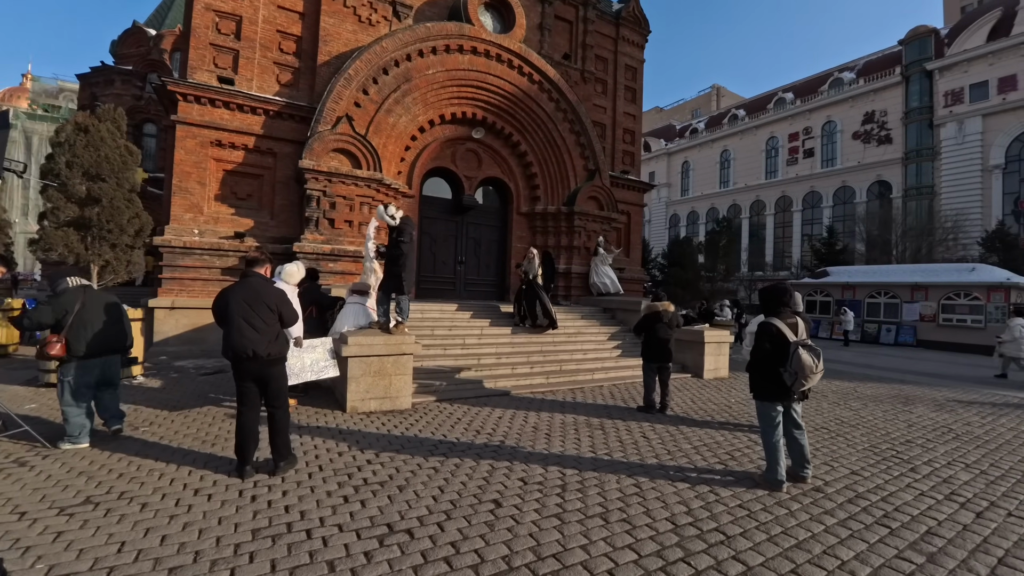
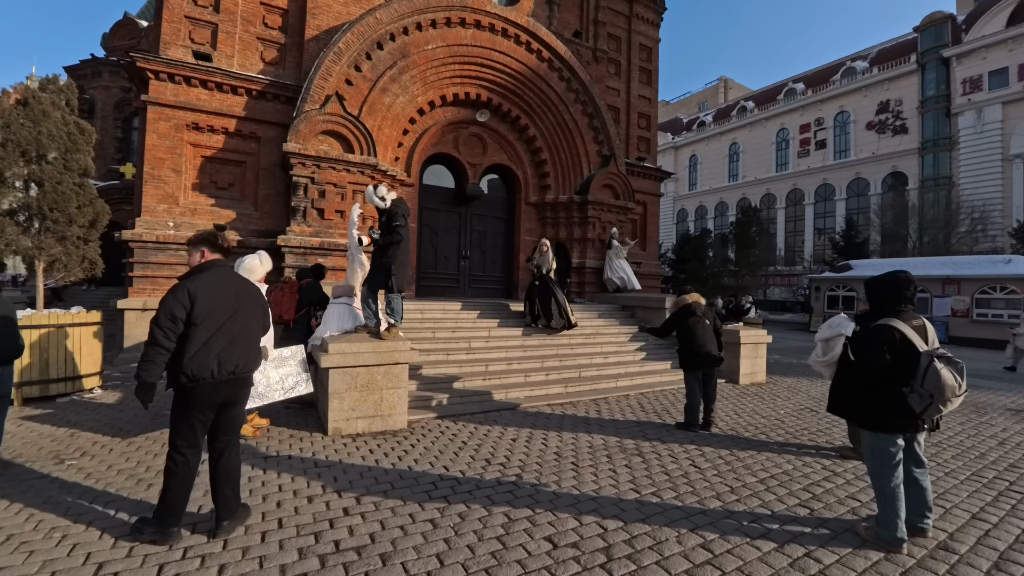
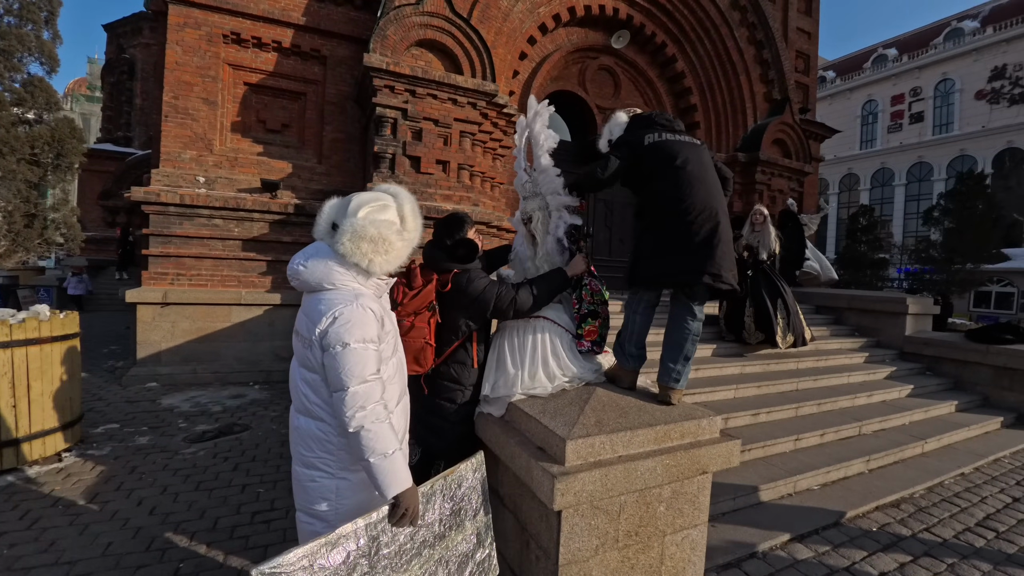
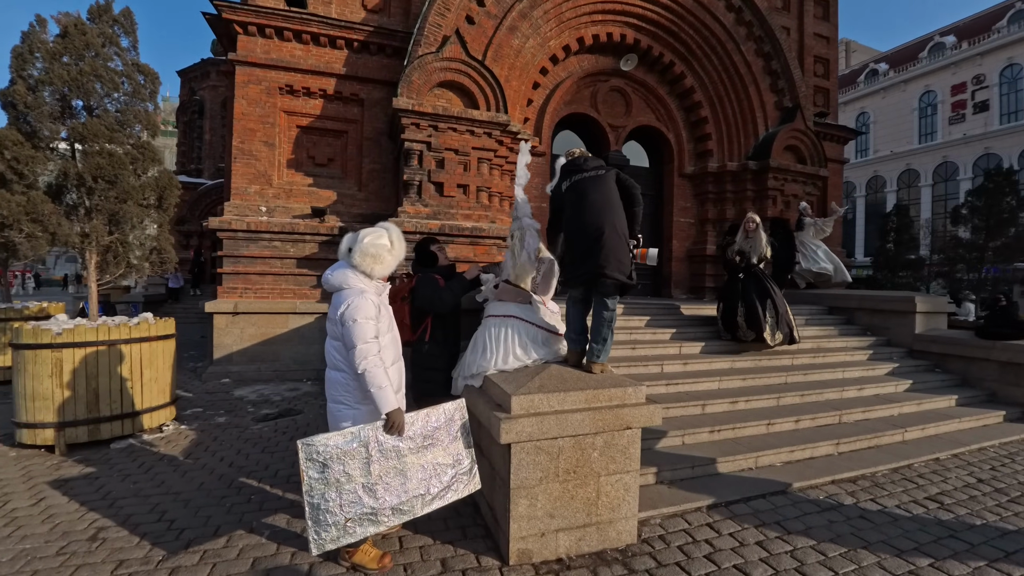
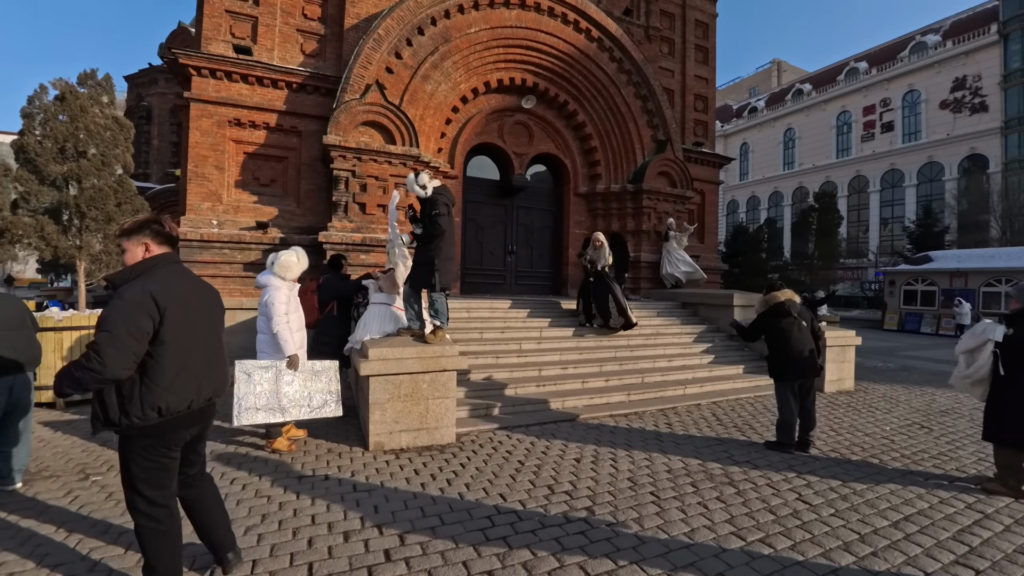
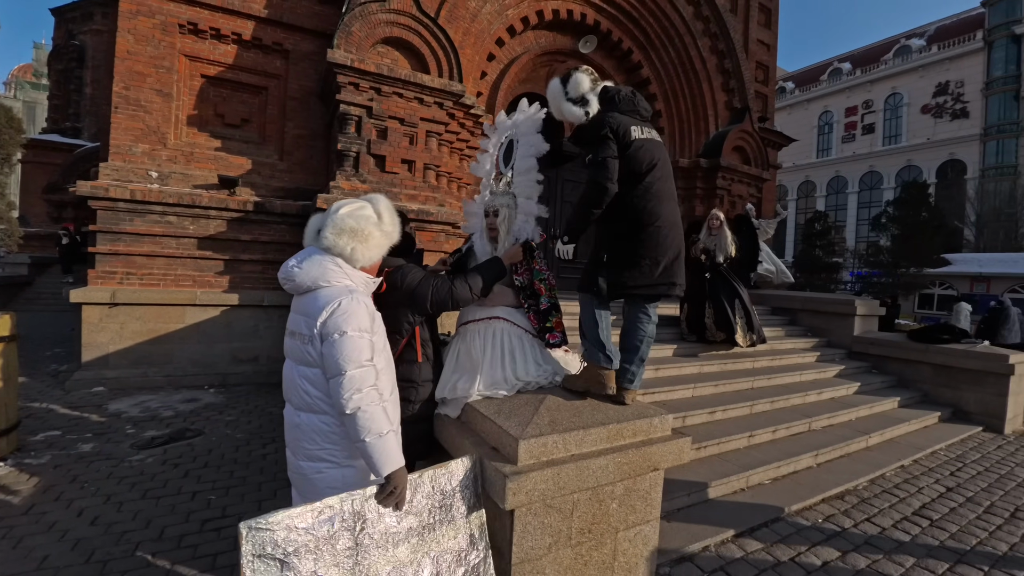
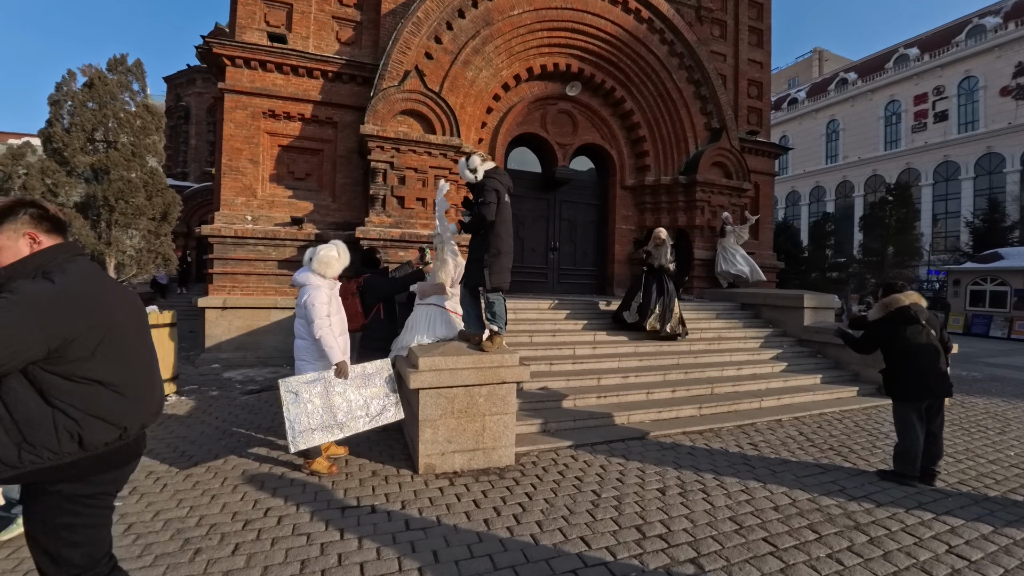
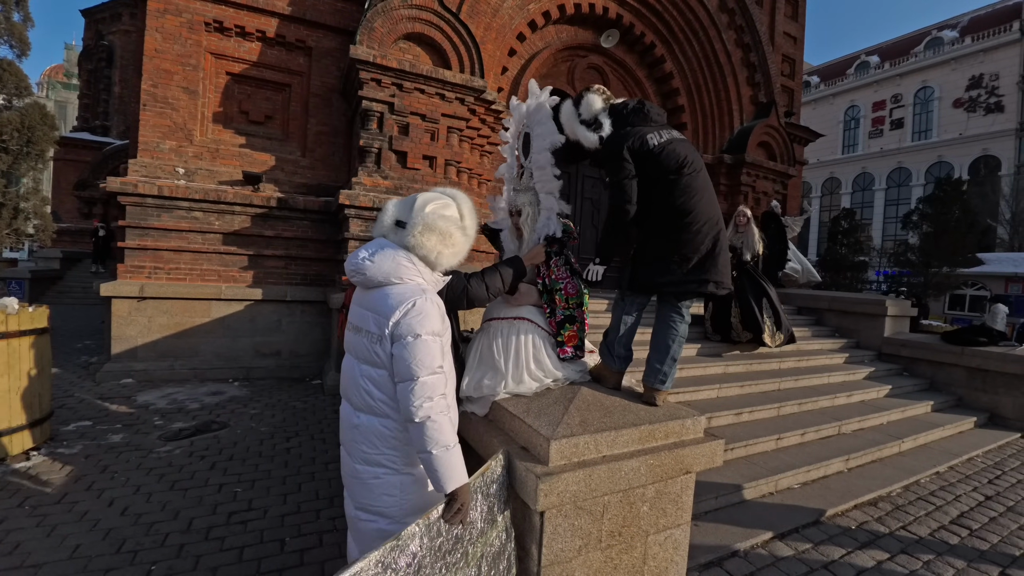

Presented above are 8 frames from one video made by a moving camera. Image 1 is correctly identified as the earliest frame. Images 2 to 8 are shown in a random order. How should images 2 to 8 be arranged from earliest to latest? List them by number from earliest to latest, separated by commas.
2, 5, 7, 4, 3, 8, 6
